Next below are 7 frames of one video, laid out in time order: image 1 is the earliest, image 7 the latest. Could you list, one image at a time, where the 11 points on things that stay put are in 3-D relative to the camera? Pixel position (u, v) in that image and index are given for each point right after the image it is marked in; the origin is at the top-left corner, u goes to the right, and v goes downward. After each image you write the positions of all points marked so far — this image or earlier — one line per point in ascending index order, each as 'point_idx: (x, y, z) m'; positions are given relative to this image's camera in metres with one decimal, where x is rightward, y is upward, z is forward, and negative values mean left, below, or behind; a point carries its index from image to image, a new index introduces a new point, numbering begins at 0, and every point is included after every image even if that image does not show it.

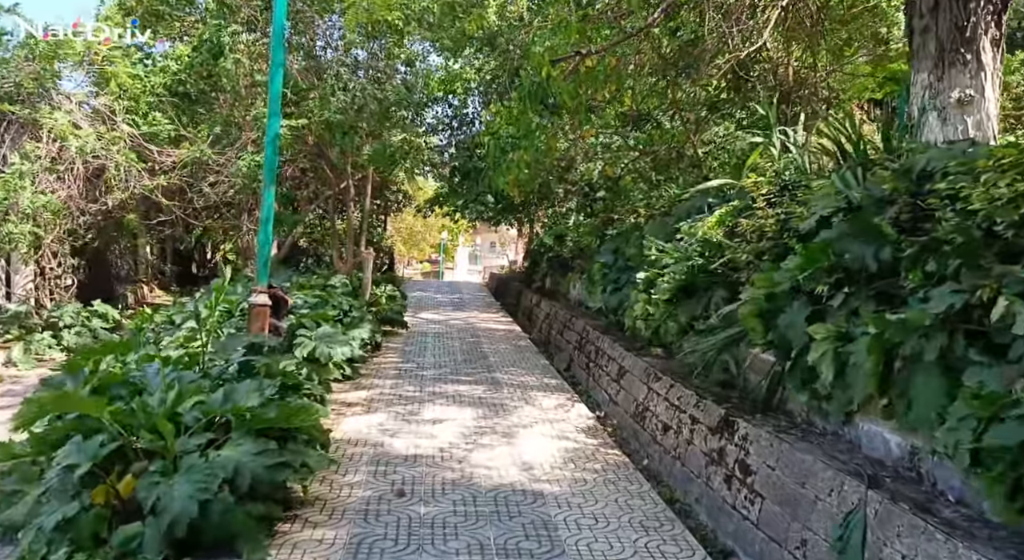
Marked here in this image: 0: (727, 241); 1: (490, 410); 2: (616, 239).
0: (+1.3, +0.2, +4.9) m
1: (-0.2, -0.9, +5.8) m
2: (+1.0, +0.4, +7.4) m
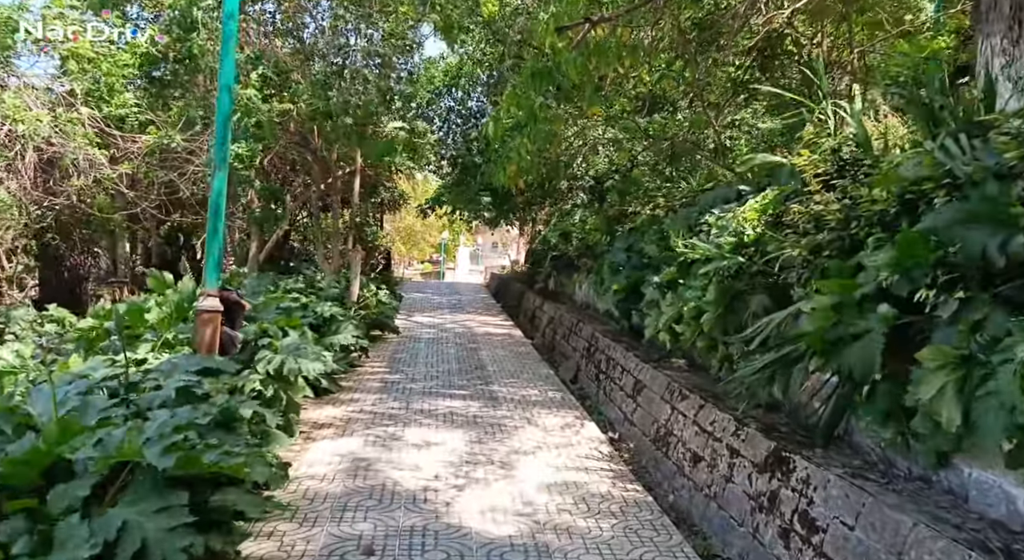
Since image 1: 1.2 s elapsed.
0: (+1.3, +0.2, +4.1) m
1: (-0.2, -0.9, +5.0) m
2: (+1.0, +0.4, +6.6) m
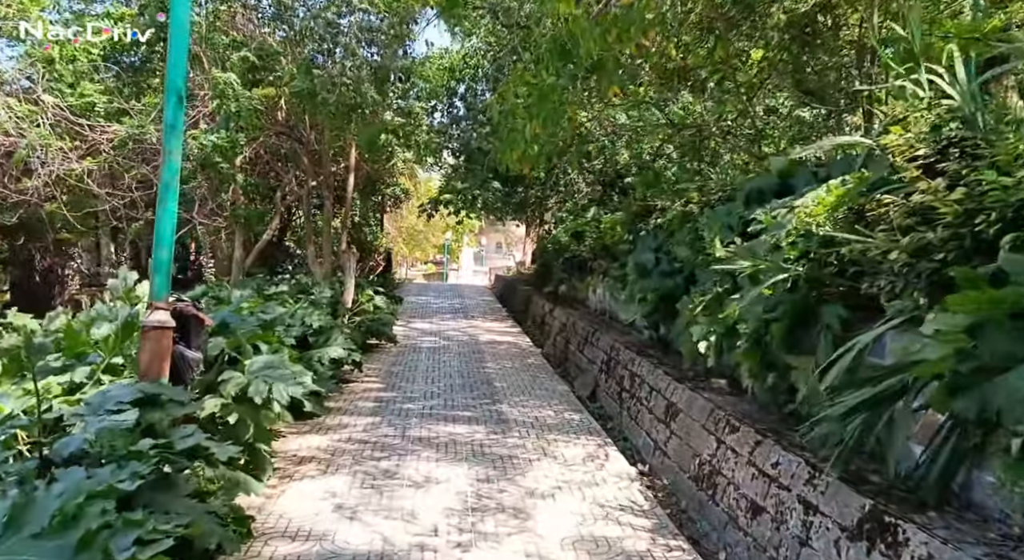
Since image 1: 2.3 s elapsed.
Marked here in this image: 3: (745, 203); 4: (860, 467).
0: (+1.4, +0.2, +3.3) m
1: (-0.1, -1.0, +4.2) m
2: (+1.1, +0.3, +5.8) m
3: (+1.4, +0.5, +4.7) m
4: (+1.3, -0.7, +3.0) m
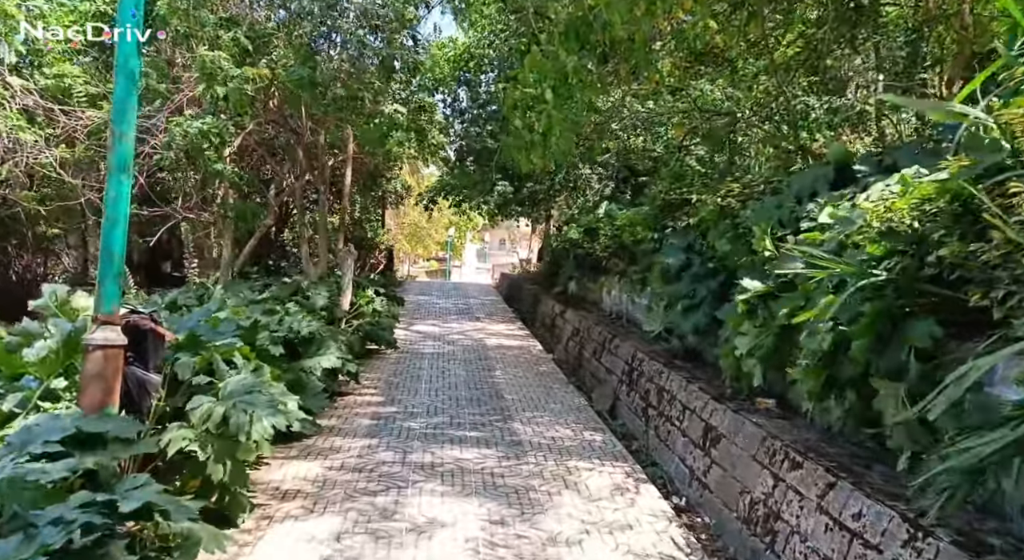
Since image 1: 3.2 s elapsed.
0: (+1.5, +0.2, +2.7) m
1: (0.0, -1.0, +3.6) m
2: (+1.1, +0.3, +5.2) m
3: (+1.5, +0.4, +4.1) m
4: (+1.4, -0.7, +2.4) m
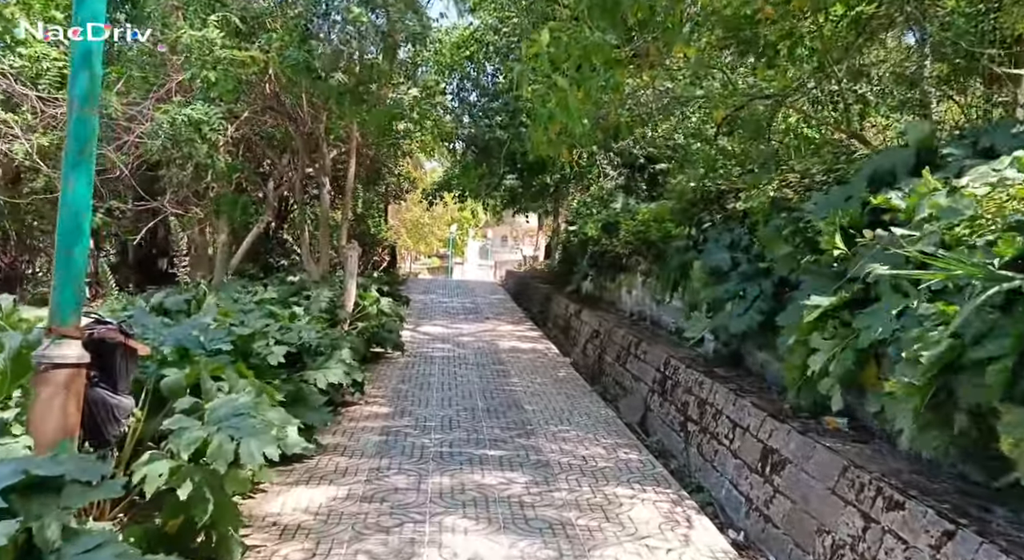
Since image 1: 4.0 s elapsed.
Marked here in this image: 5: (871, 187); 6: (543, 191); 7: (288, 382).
0: (+1.6, +0.2, +2.2) m
1: (+0.1, -1.0, +3.1) m
2: (+1.3, +0.3, +4.7) m
3: (+1.6, +0.4, +3.6) m
4: (+1.5, -0.7, +1.8) m
5: (+1.6, +0.4, +3.6) m
6: (+0.4, +1.2, +10.8) m
7: (-1.2, -0.5, +4.3) m
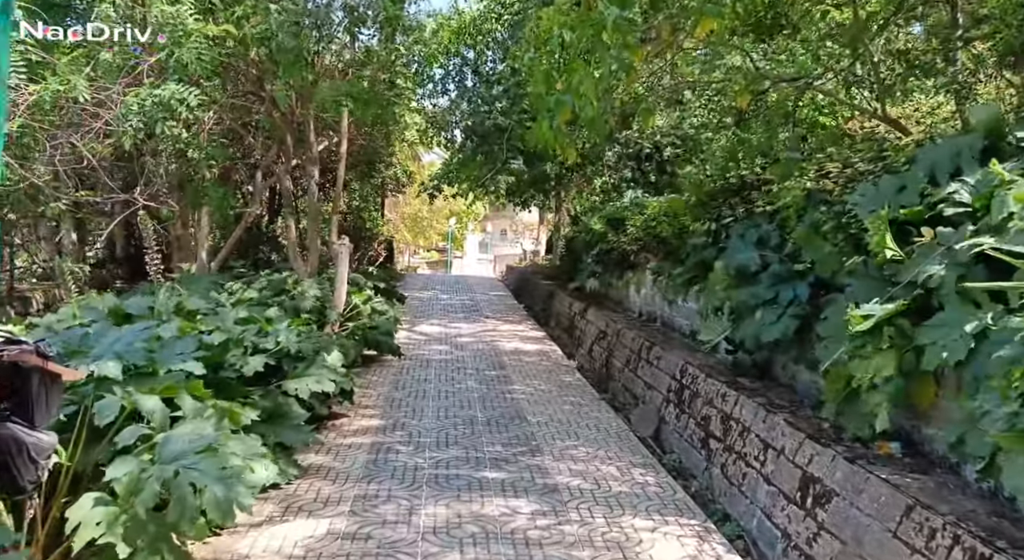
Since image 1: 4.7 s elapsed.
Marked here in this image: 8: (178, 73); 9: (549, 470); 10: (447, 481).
0: (+1.6, +0.1, +1.7) m
1: (+0.1, -1.0, +2.7) m
2: (+1.3, +0.3, +4.2) m
3: (+1.6, +0.4, +3.1) m
4: (+1.5, -0.8, +1.4) m
5: (+1.6, +0.4, +3.1) m
6: (+0.4, +1.3, +10.3) m
7: (-1.2, -0.6, +3.9) m
8: (-2.3, +1.4, +5.5) m
9: (+0.2, -0.9, +4.0) m
10: (-0.3, -0.9, +3.7) m
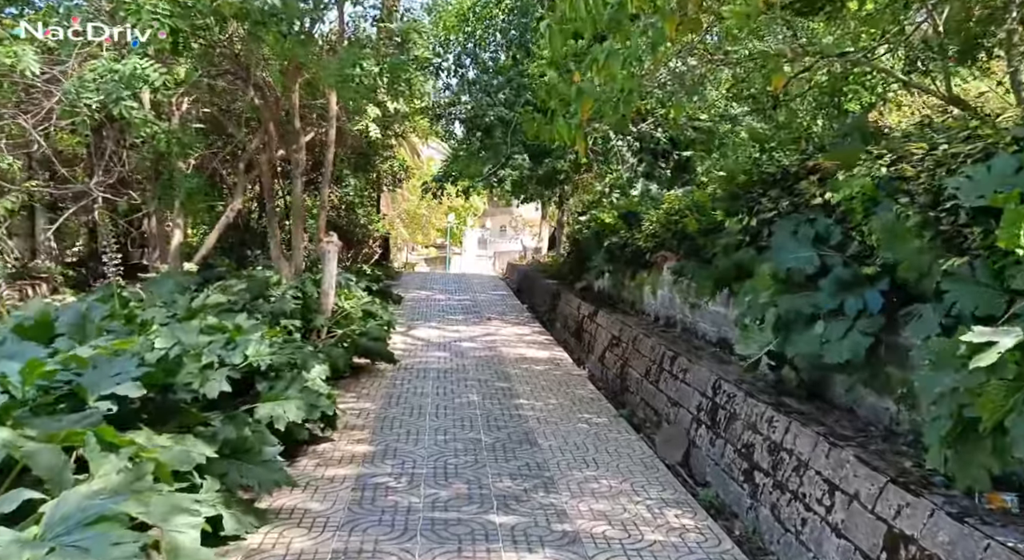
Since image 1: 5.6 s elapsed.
0: (+1.7, +0.1, +1.1) m
1: (+0.2, -1.1, +2.0) m
2: (+1.3, +0.3, +3.6) m
3: (+1.7, +0.4, +2.5) m
4: (+1.6, -0.8, +0.8) m
5: (+1.7, +0.4, +2.5) m
6: (+0.5, +1.3, +9.7) m
7: (-1.1, -0.6, +3.2) m
8: (-2.2, +1.4, +4.8) m
9: (+0.2, -1.0, +3.4) m
10: (-0.3, -1.0, +3.1) m
